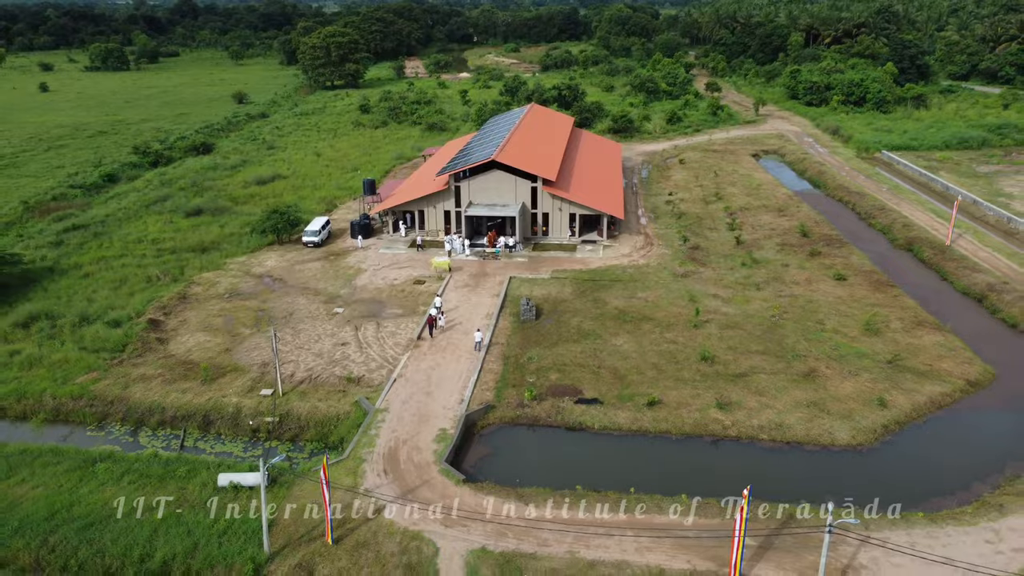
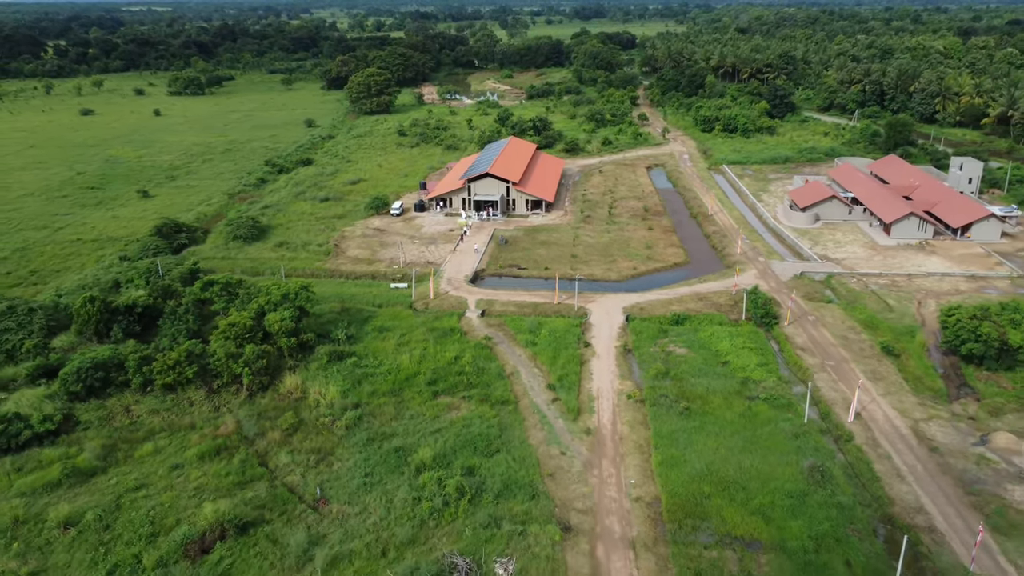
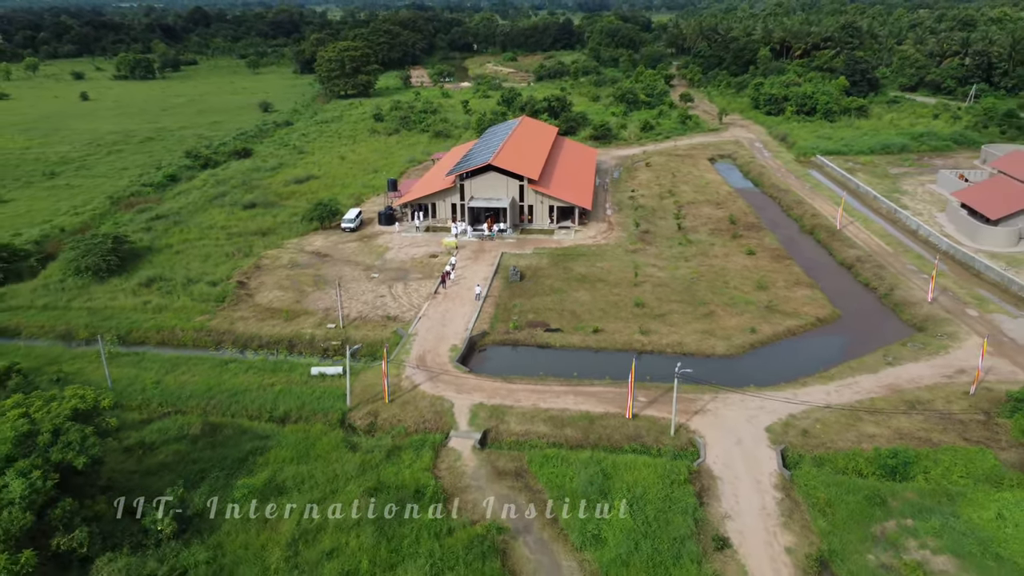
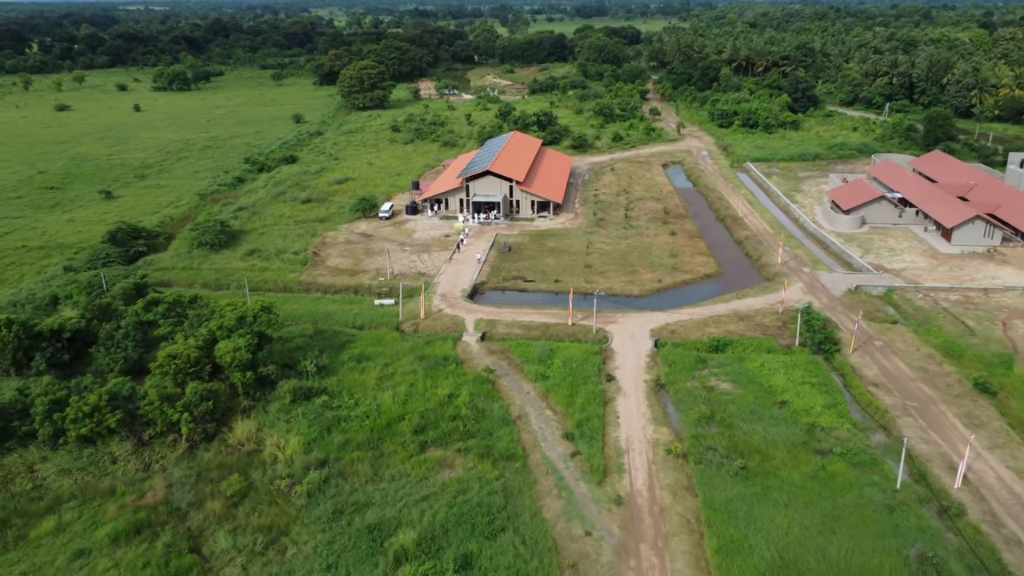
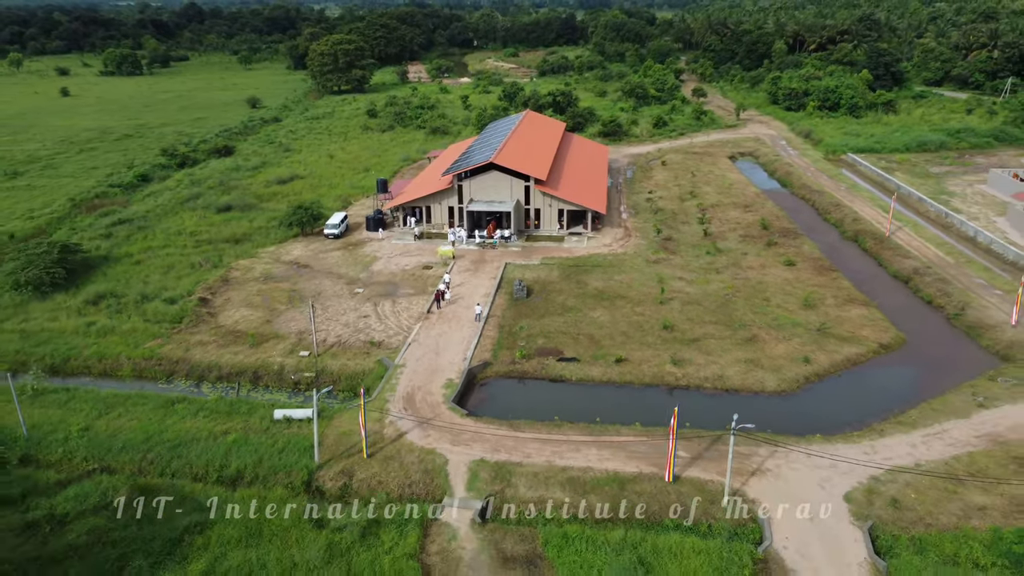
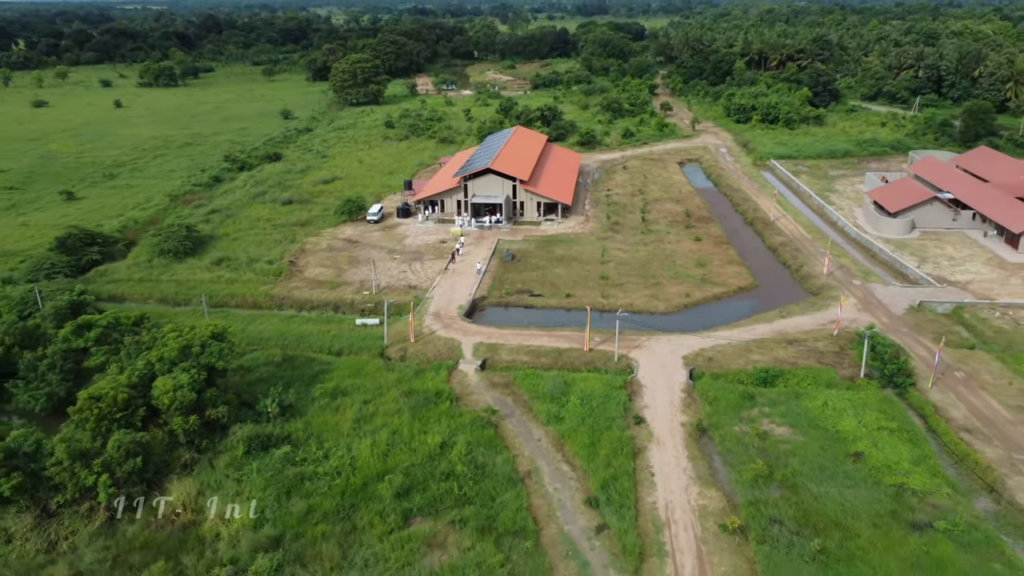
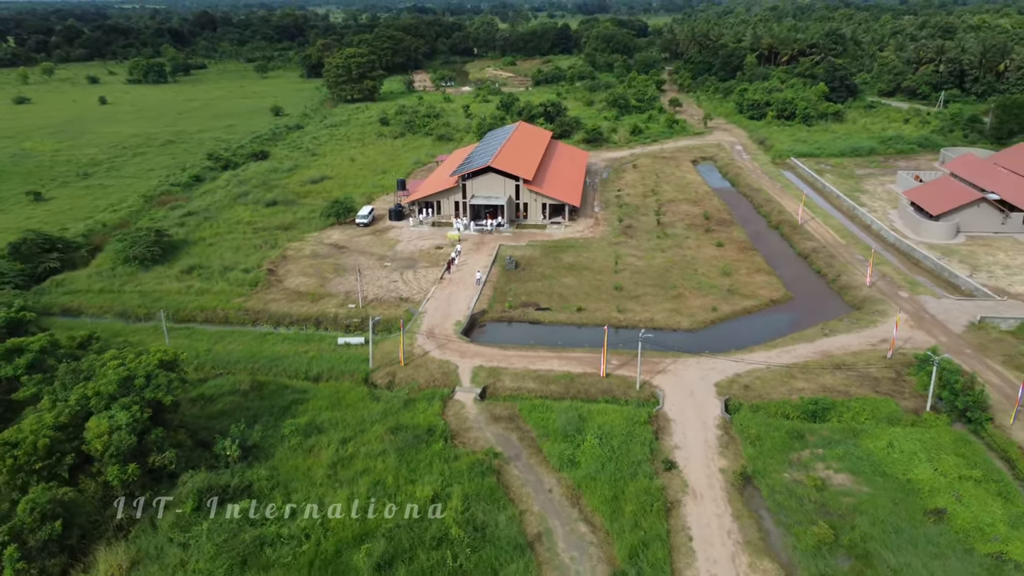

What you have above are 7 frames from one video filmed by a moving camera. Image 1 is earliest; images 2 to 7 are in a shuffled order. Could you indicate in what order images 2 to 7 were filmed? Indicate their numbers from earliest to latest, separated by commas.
5, 3, 7, 6, 4, 2
